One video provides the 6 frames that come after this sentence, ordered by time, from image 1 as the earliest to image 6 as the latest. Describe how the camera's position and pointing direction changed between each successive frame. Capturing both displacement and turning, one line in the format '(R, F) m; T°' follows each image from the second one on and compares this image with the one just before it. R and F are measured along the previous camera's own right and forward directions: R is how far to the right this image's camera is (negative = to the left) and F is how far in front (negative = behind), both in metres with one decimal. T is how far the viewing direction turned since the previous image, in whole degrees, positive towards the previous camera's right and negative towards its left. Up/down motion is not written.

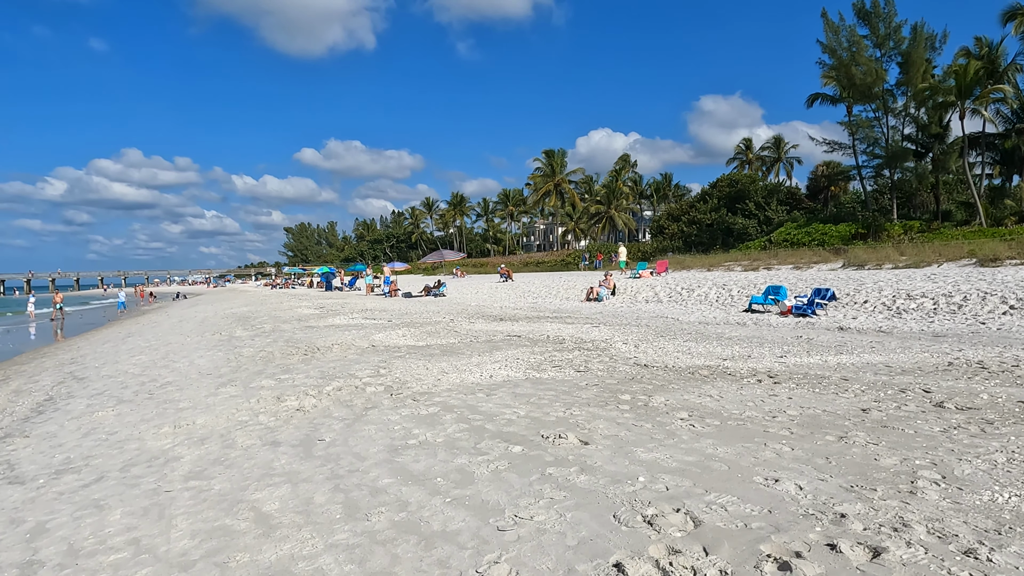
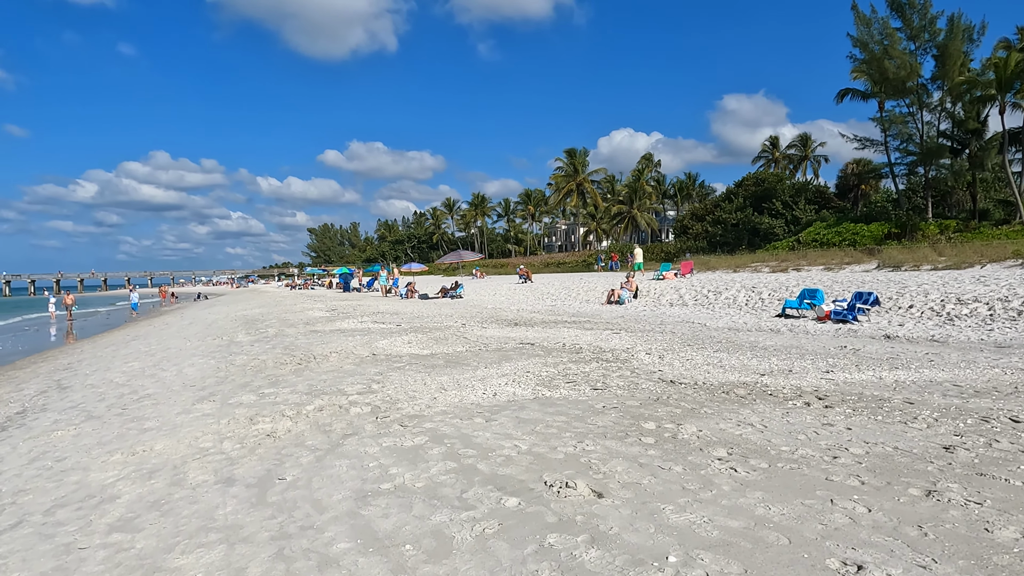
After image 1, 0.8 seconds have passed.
(+0.1, +0.9) m; -2°
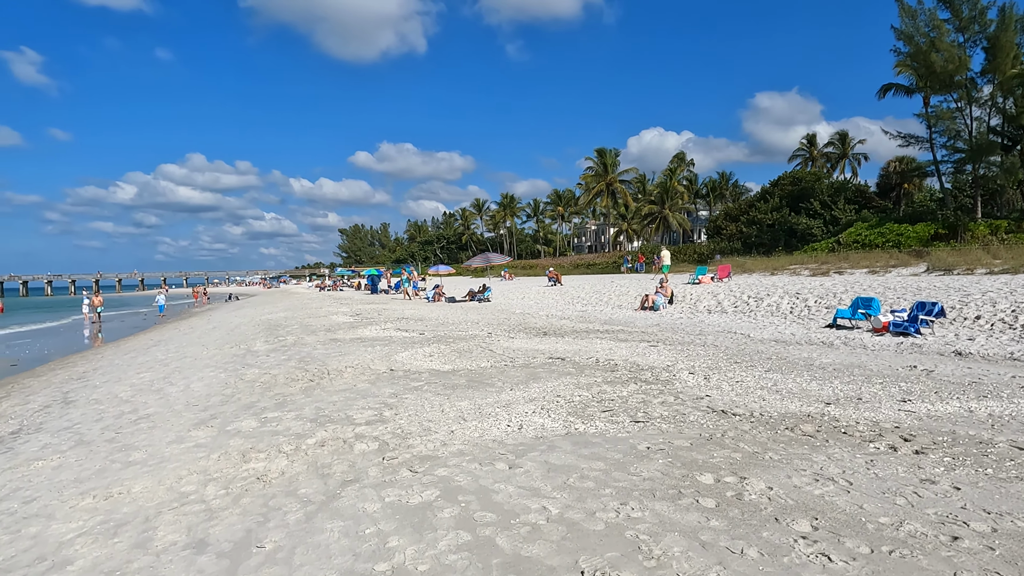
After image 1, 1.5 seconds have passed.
(0.0, +0.8) m; -3°
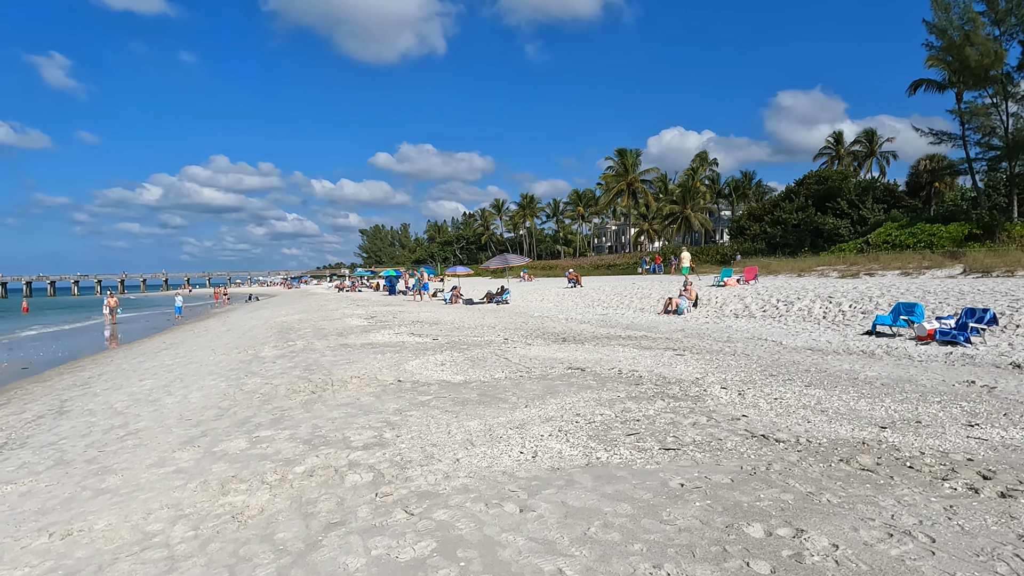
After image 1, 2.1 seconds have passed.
(0.0, +0.6) m; -2°
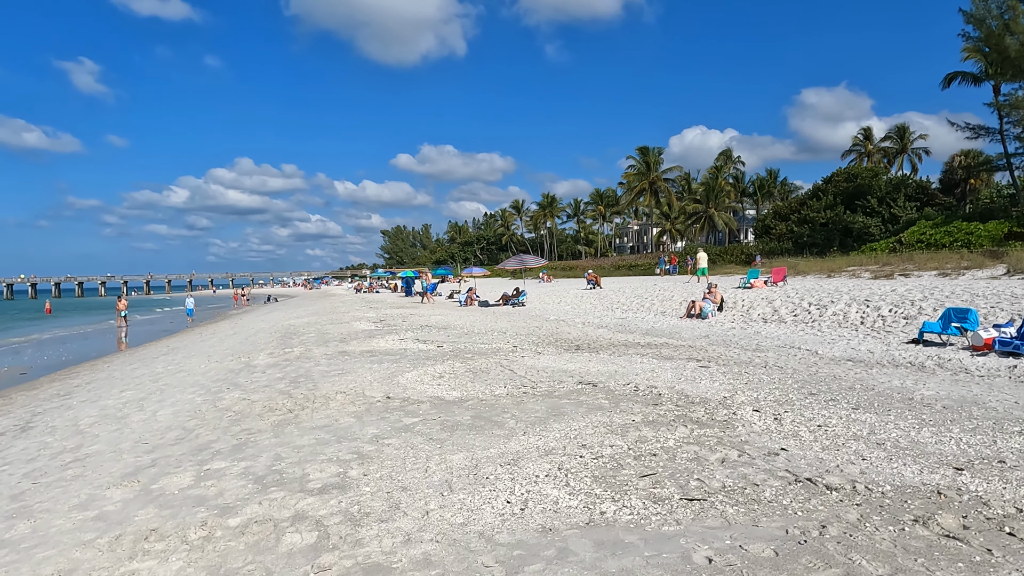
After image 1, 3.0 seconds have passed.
(+0.2, +1.0) m; -2°
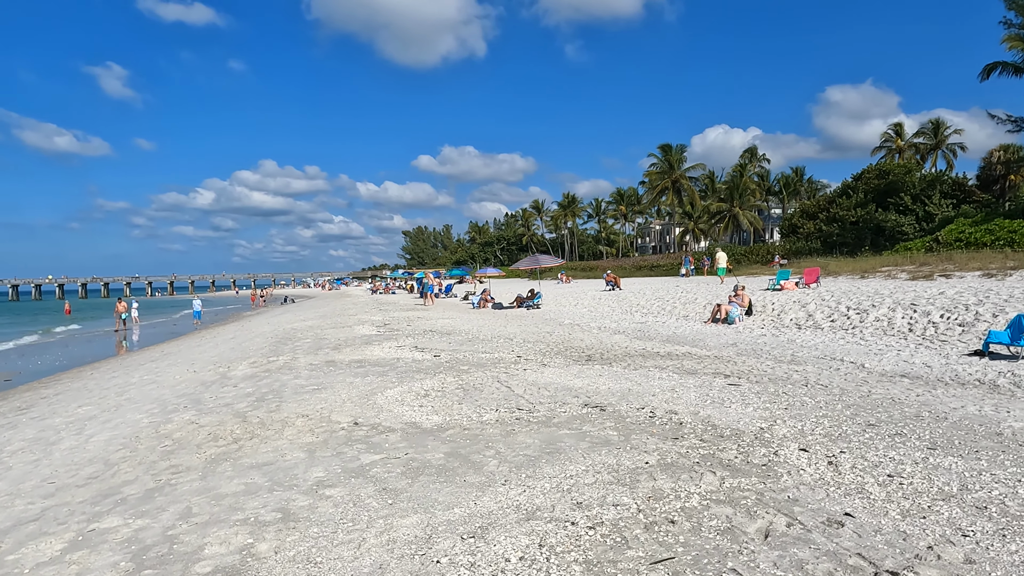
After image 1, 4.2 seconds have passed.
(+0.3, +1.3) m; -2°
